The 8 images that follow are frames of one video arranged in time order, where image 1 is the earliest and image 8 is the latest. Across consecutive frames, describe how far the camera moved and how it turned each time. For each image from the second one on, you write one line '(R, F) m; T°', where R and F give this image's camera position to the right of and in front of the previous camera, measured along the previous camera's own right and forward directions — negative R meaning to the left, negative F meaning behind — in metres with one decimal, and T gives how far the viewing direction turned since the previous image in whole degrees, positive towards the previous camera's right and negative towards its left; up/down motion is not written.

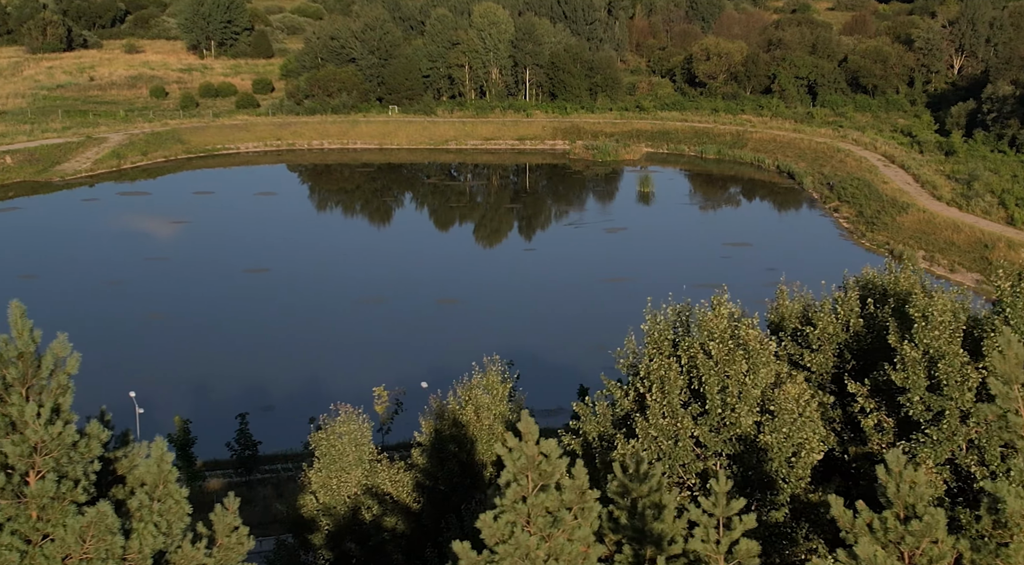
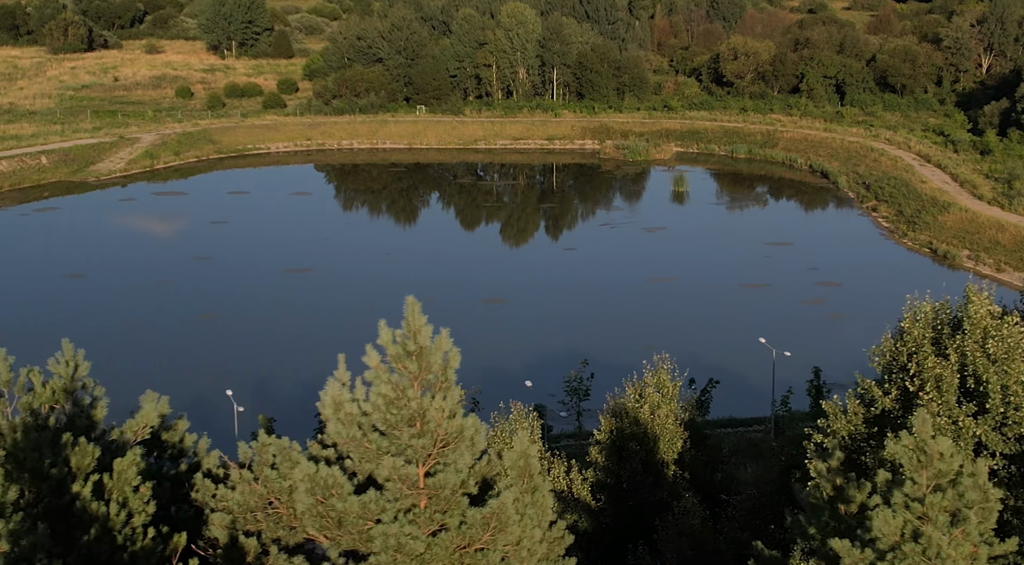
(-0.8, -0.1) m; -1°
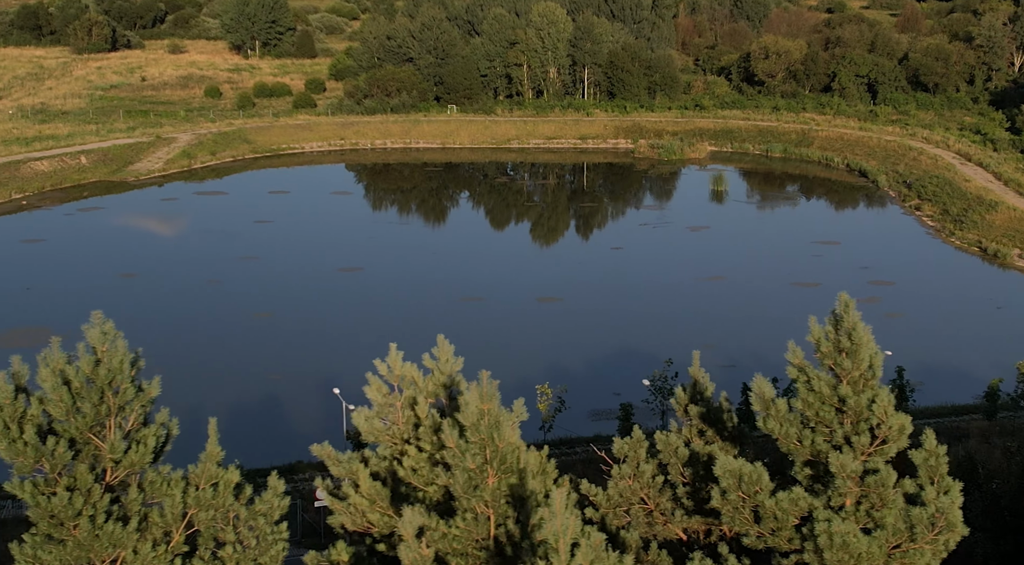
(-0.9, 0.0) m; -1°
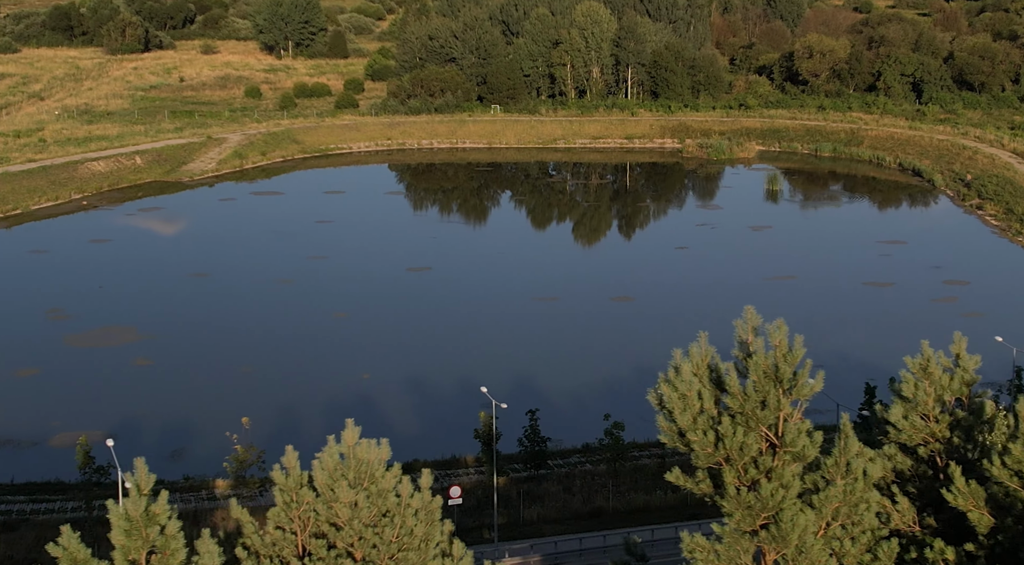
(-1.2, 0.0) m; -1°
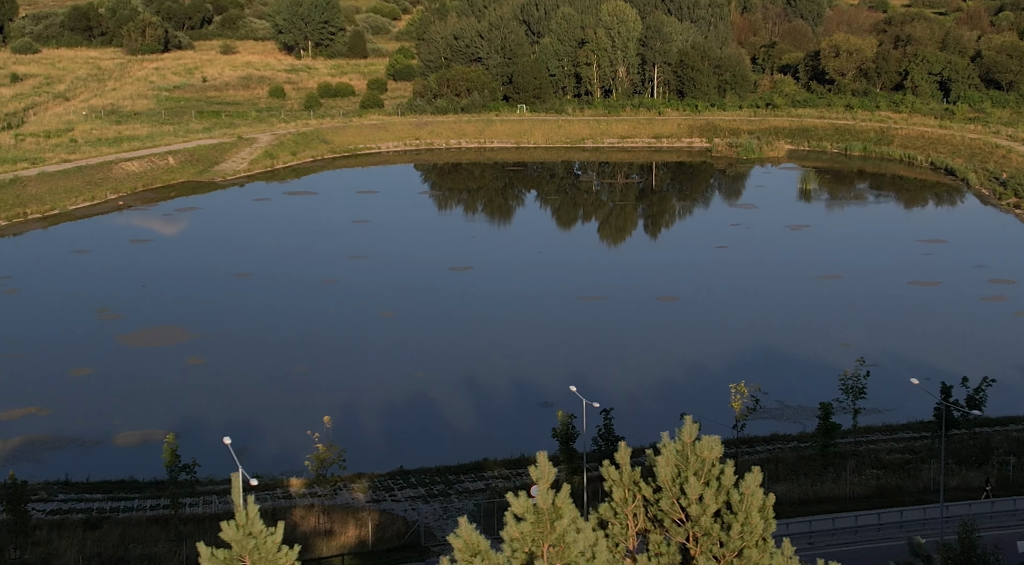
(-0.7, 0.0) m; -1°
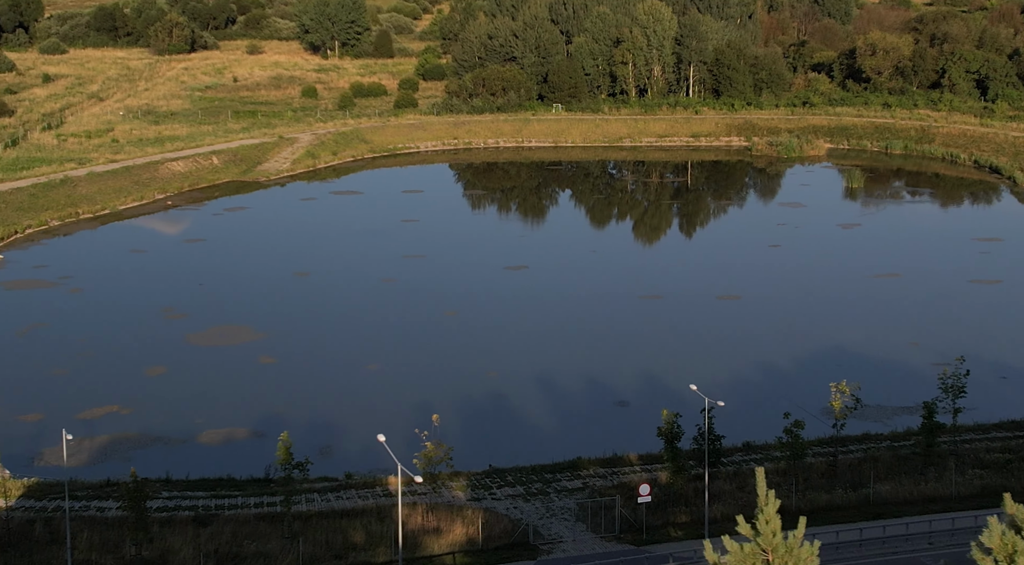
(-1.0, 0.0) m; -1°
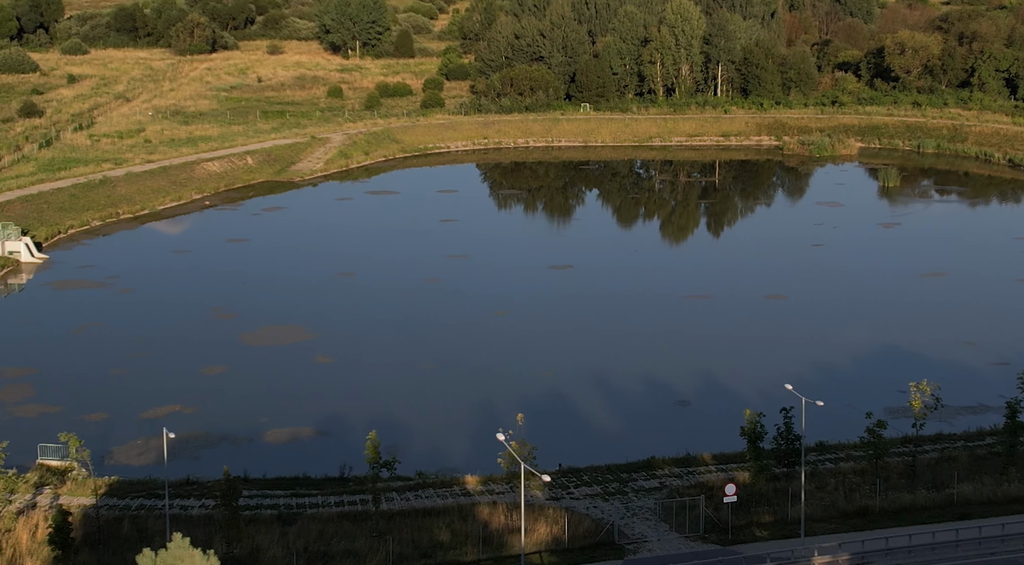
(-0.8, 0.0) m; -1°
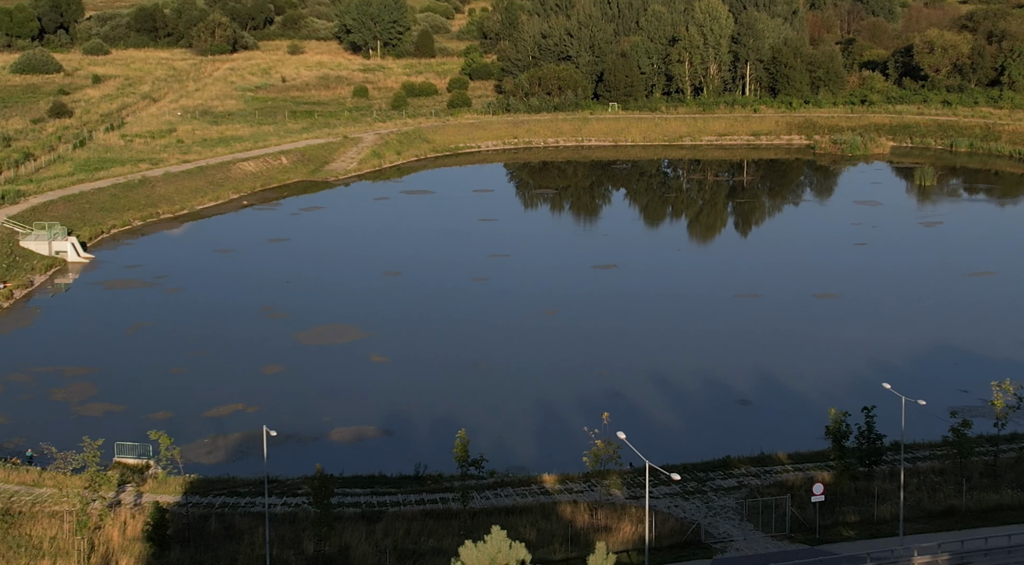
(-0.8, 0.0) m; -1°
